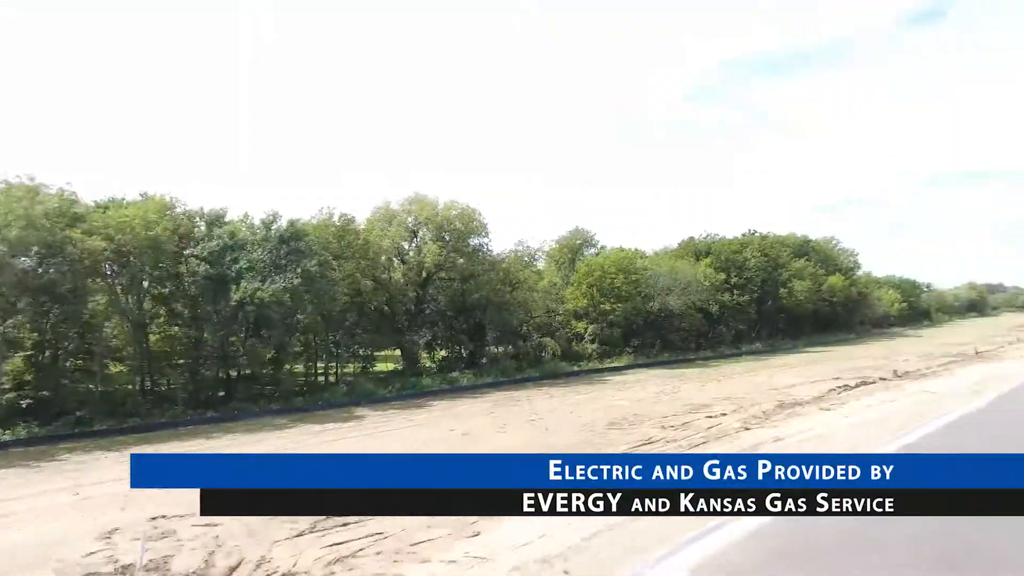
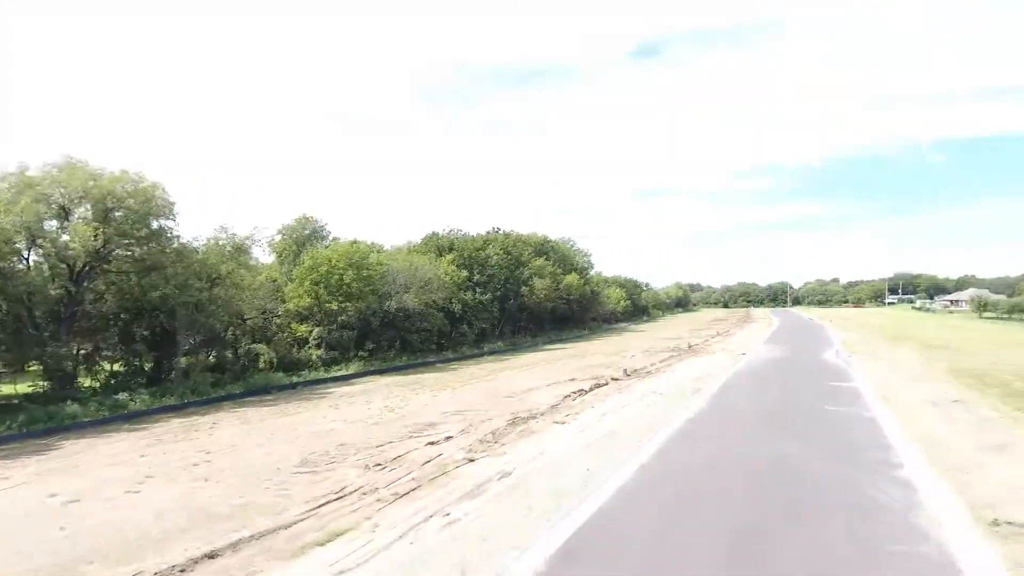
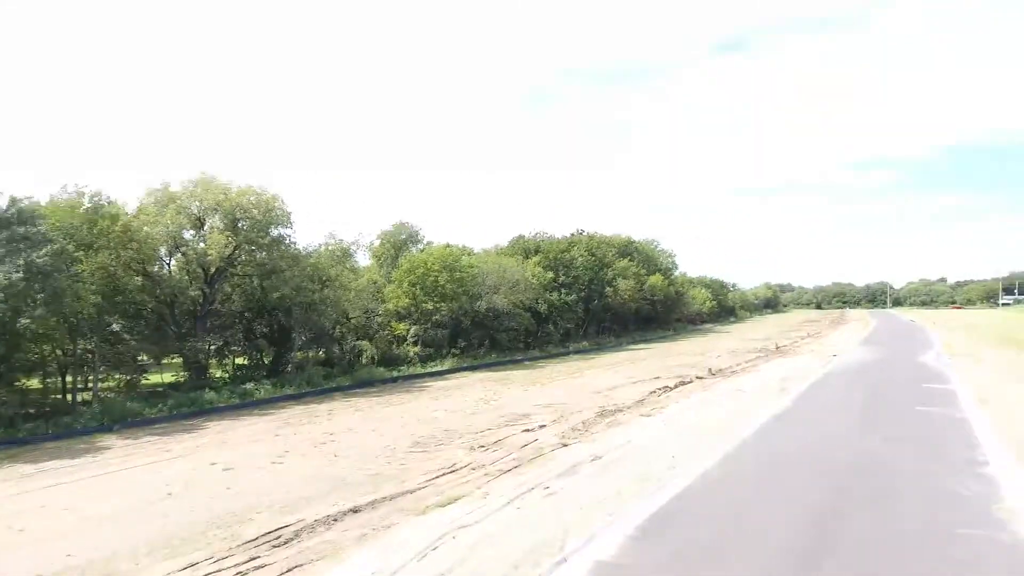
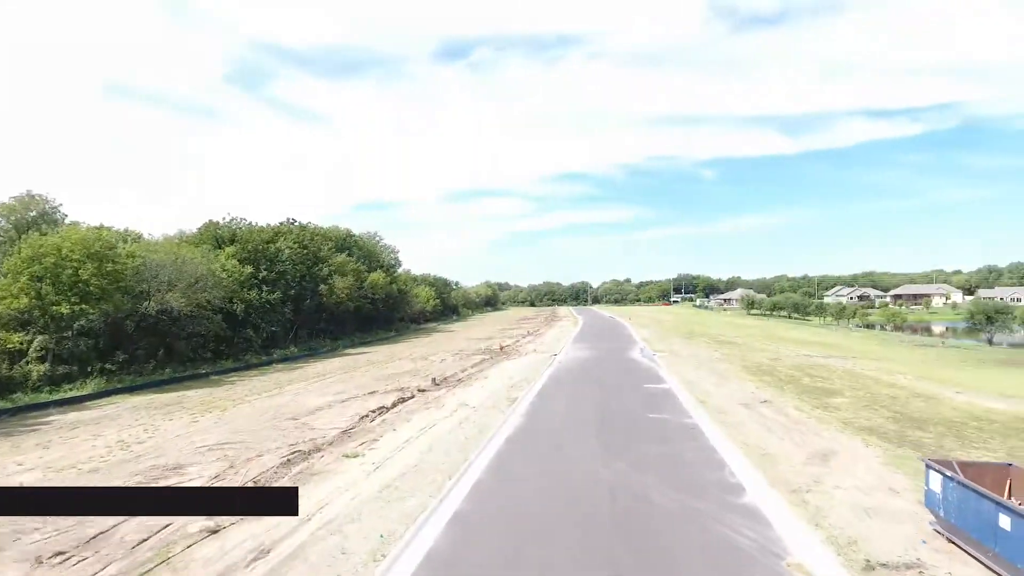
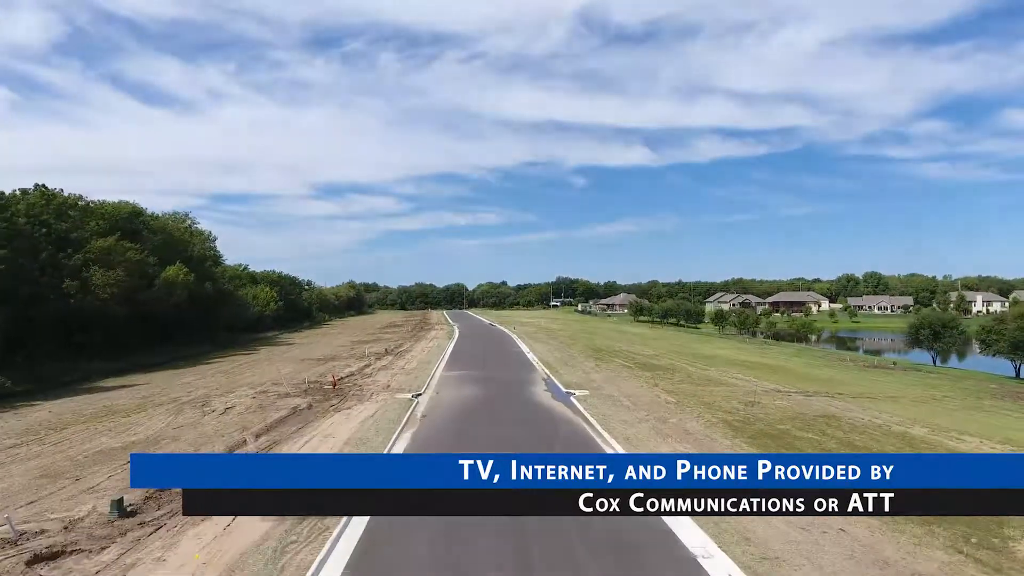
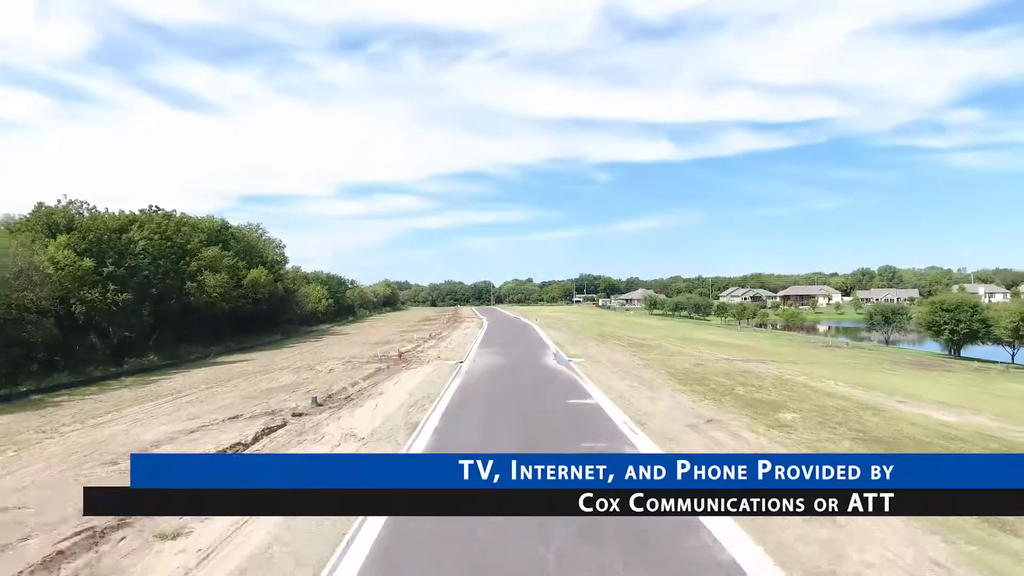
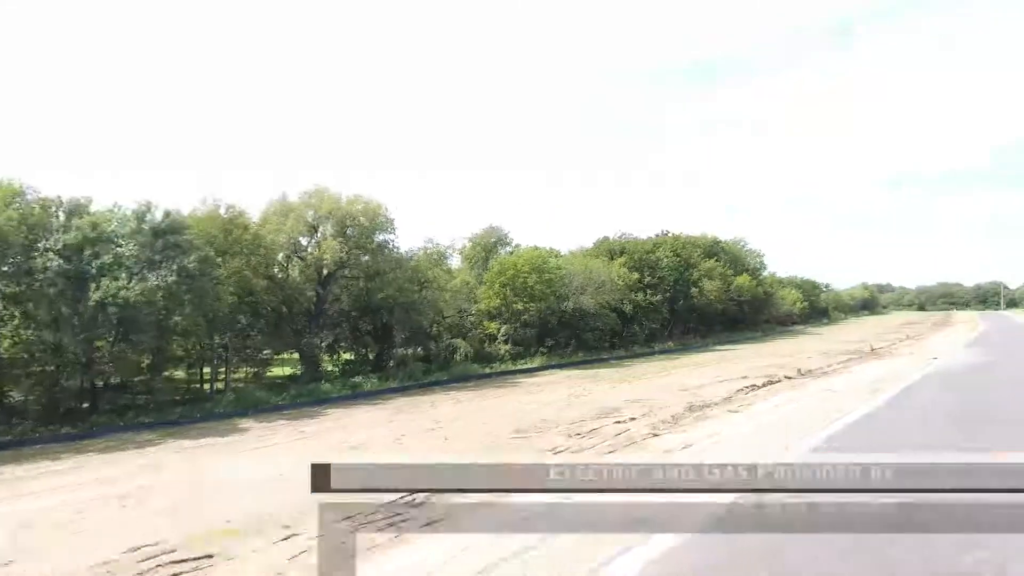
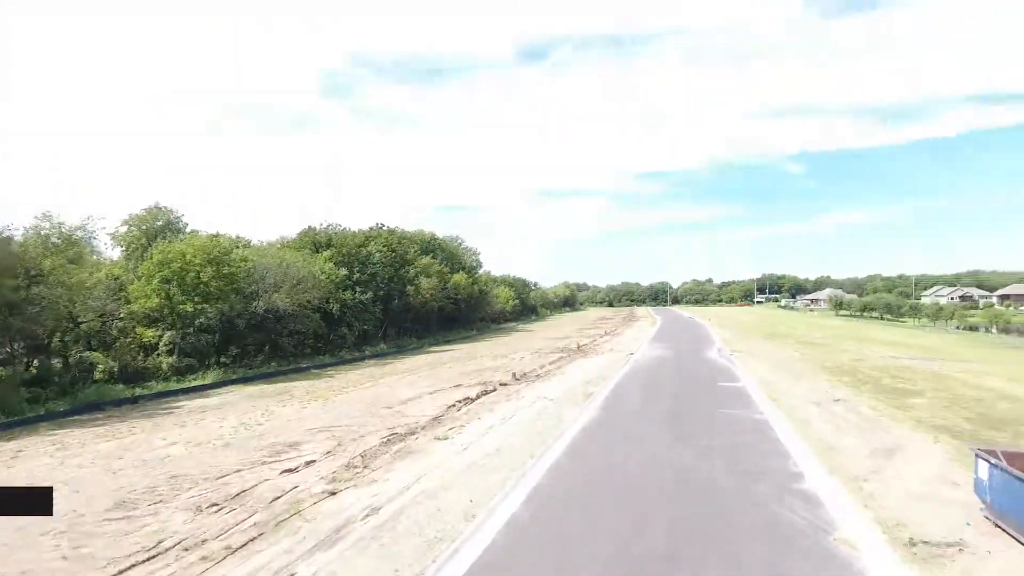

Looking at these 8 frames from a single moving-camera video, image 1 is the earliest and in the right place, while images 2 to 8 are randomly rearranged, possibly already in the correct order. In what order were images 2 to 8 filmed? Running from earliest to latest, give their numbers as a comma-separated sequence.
7, 3, 2, 8, 4, 6, 5
